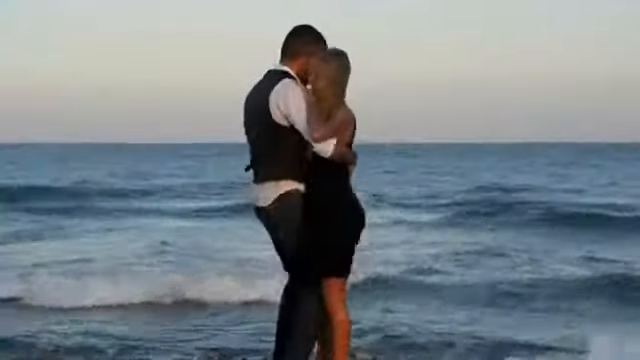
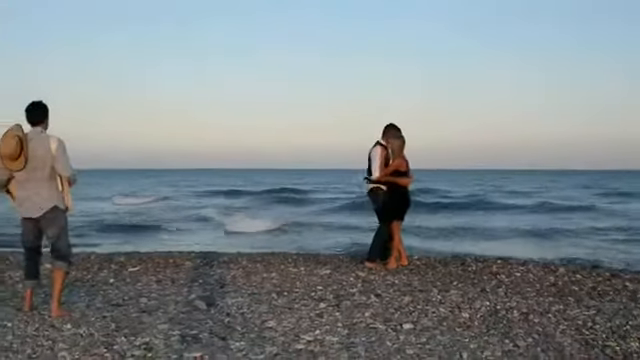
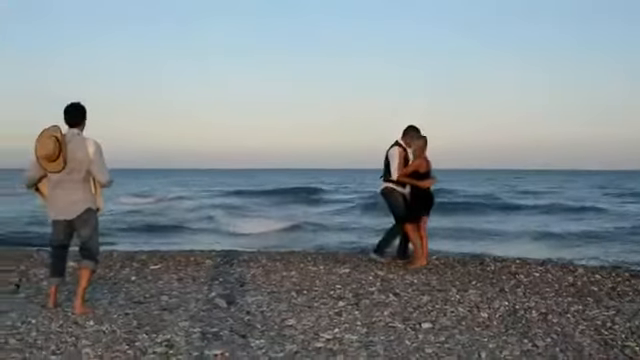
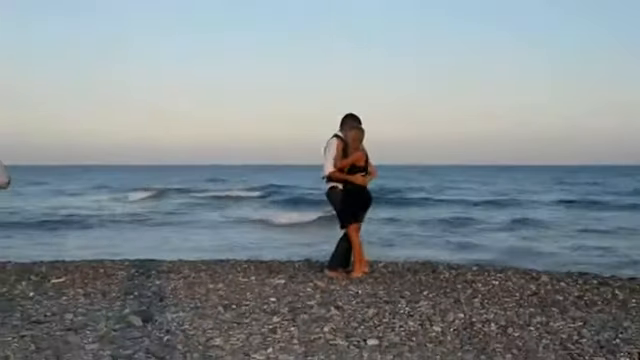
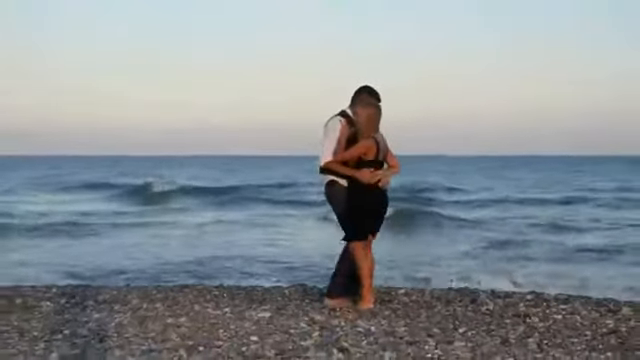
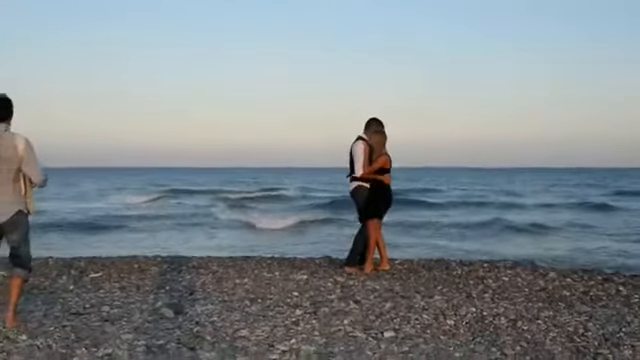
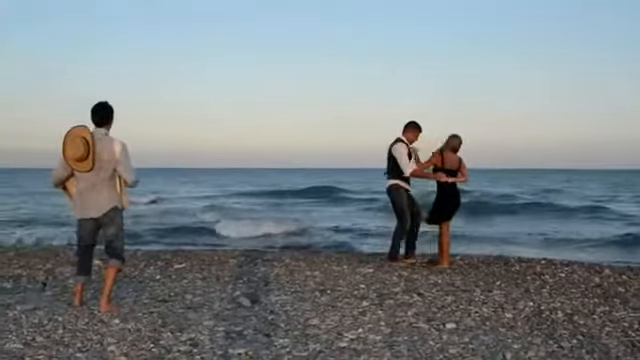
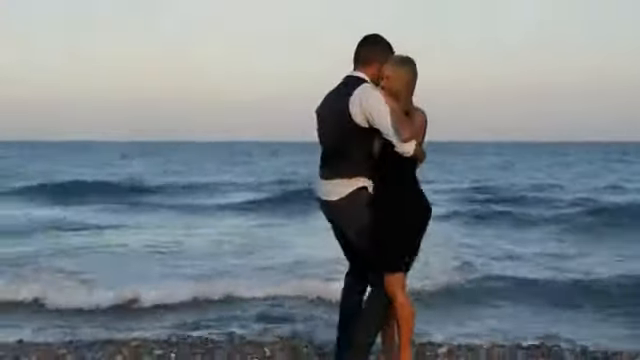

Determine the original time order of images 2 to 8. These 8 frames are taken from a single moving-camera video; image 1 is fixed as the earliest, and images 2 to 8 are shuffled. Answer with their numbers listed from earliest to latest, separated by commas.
8, 5, 4, 6, 2, 3, 7
